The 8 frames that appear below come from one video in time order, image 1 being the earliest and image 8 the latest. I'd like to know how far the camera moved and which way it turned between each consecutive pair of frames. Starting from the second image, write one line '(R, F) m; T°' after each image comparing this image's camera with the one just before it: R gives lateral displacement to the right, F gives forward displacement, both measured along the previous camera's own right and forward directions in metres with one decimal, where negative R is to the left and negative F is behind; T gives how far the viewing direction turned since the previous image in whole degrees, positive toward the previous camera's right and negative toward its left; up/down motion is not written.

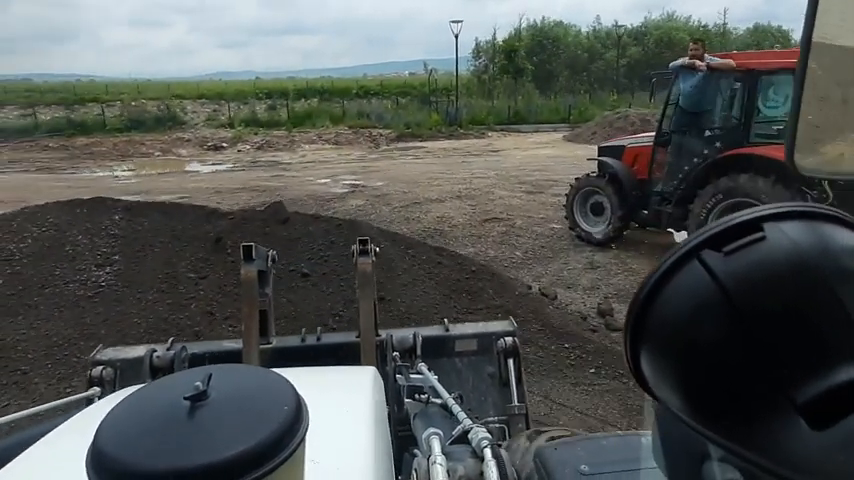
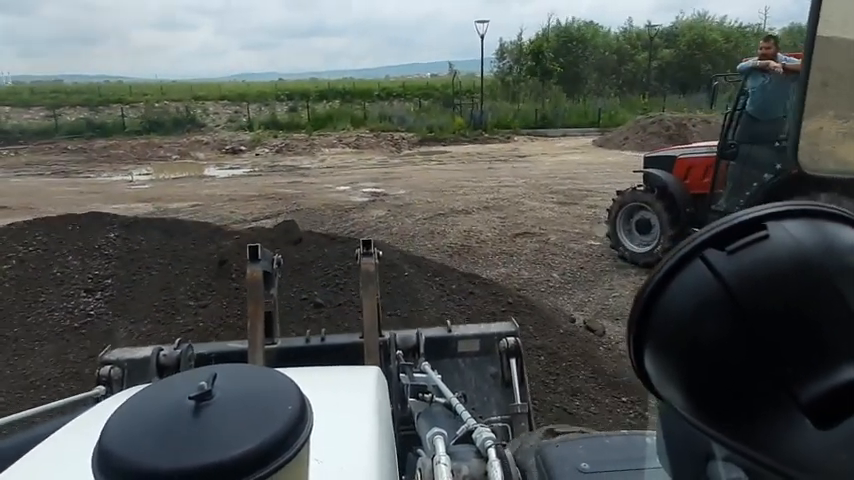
(-0.1, +0.8) m; -2°
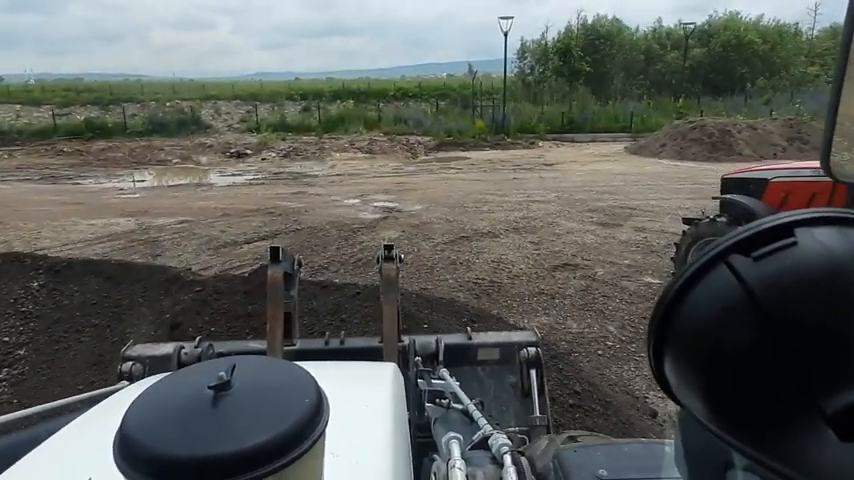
(-0.1, +1.6) m; -1°
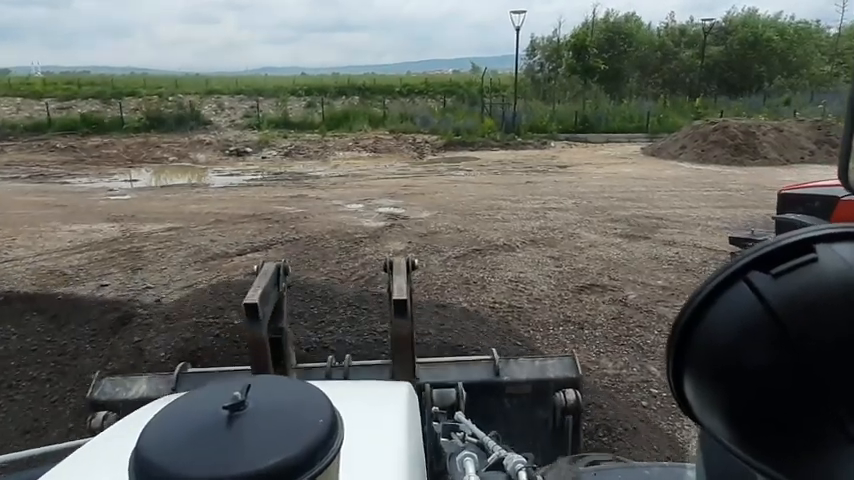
(-0.1, +0.8) m; 0°
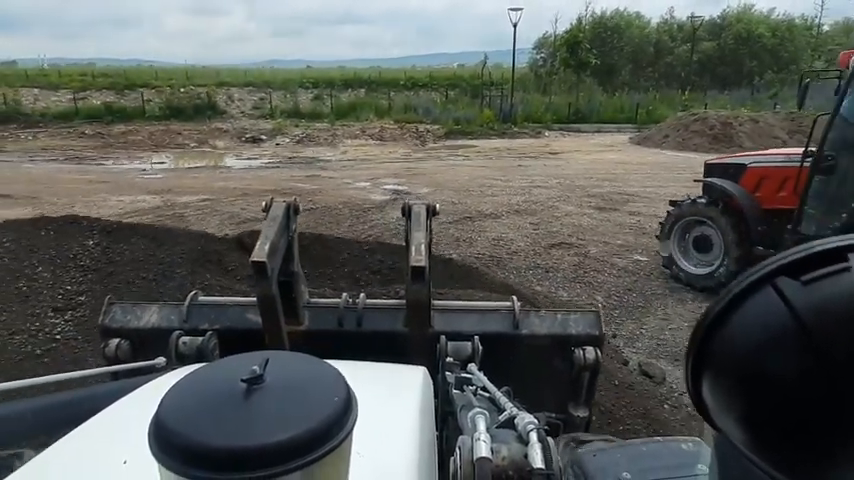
(+0.1, -1.5) m; 0°
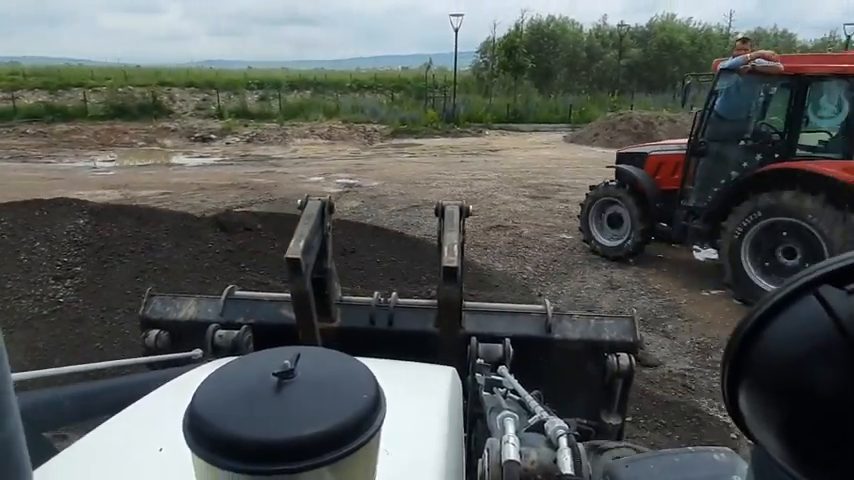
(-0.1, -1.0) m; +4°
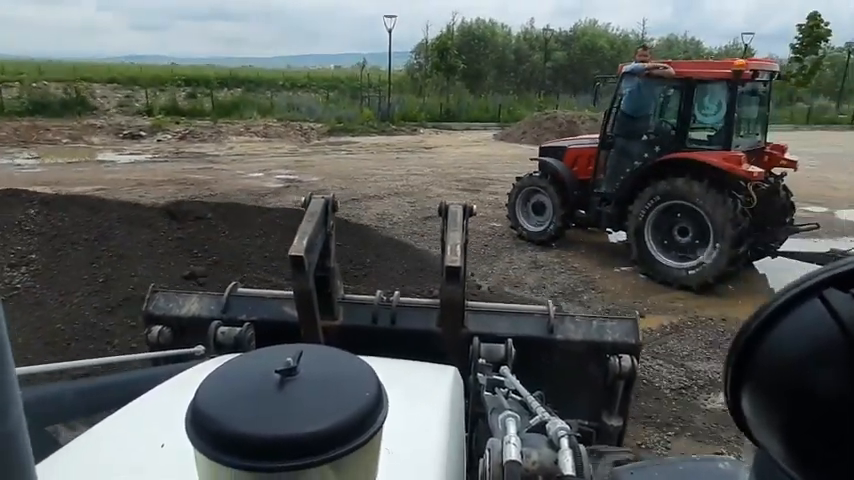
(-0.1, -0.7) m; +5°
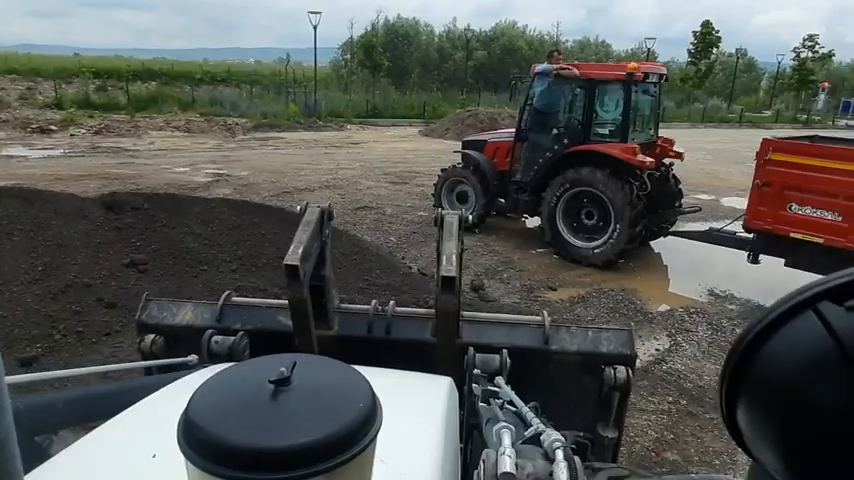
(-0.1, -0.6) m; +6°
